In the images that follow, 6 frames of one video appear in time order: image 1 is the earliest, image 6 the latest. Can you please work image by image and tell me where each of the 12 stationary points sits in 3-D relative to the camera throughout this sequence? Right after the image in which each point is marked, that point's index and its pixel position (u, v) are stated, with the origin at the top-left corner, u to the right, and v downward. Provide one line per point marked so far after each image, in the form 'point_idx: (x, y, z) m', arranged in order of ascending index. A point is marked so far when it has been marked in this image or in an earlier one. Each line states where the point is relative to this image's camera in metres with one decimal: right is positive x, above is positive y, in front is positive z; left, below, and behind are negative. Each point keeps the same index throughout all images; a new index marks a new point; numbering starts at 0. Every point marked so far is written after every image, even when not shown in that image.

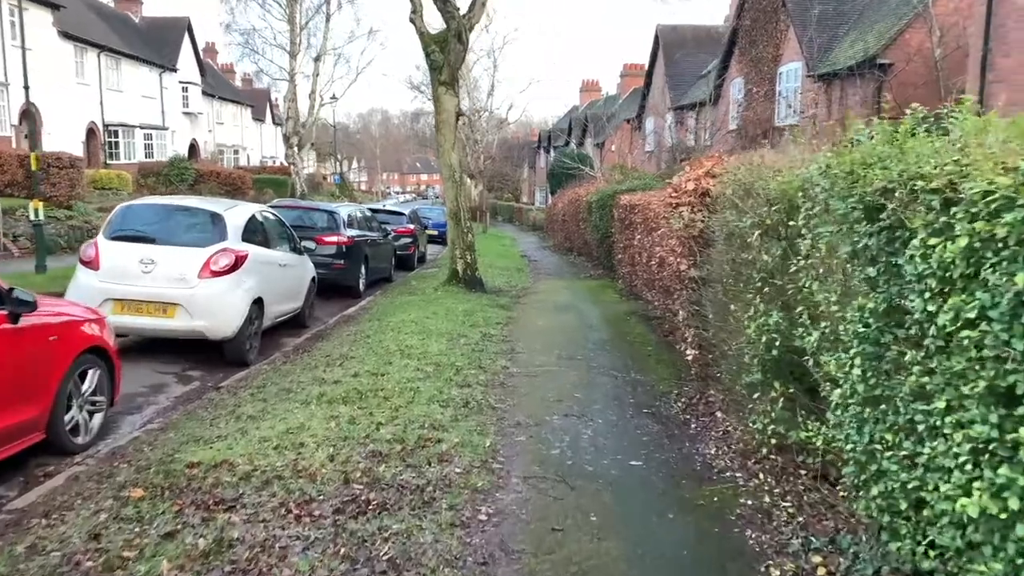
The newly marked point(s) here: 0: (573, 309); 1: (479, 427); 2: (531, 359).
0: (+1.0, -0.3, +12.4) m
1: (-0.2, -1.0, +5.7) m
2: (+0.2, -0.7, +8.3) m
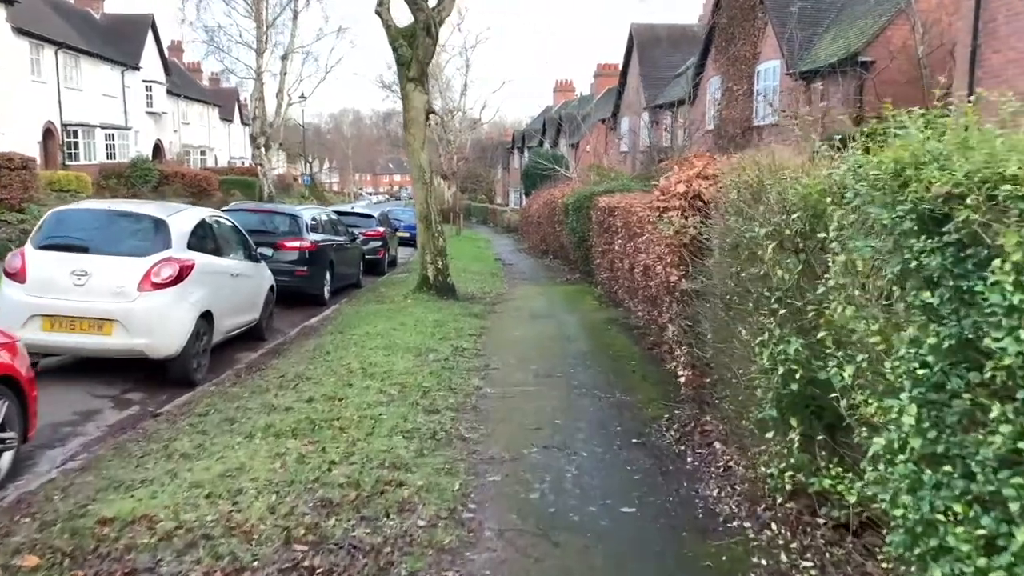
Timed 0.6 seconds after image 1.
0: (+0.6, -0.4, +11.8) m
1: (-0.4, -1.1, +5.0) m
2: (0.0, -0.8, +7.7) m
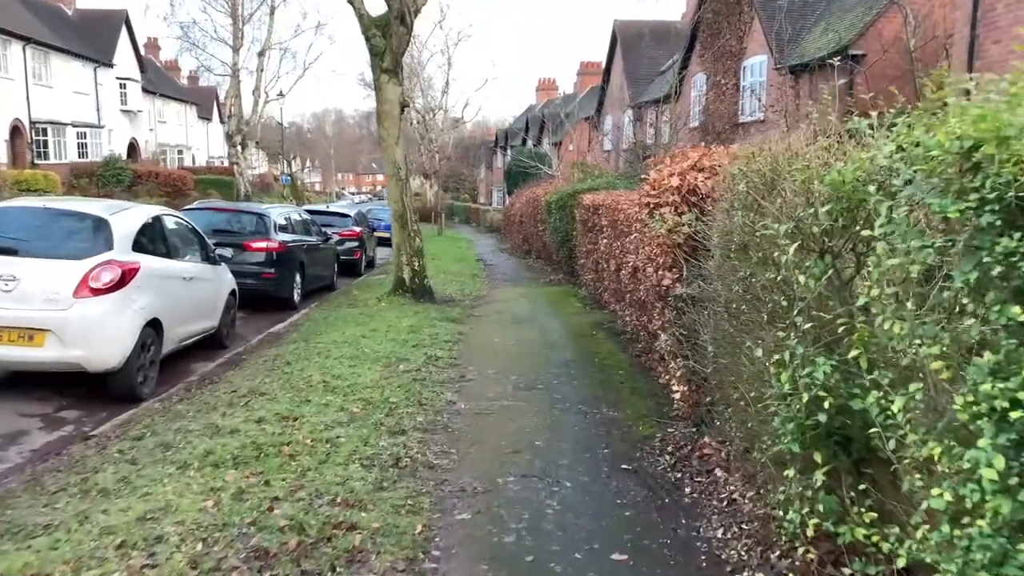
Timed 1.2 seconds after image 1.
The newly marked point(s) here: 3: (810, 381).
0: (+0.3, -0.5, +11.1) m
1: (-0.5, -1.1, +4.3) m
2: (-0.3, -0.9, +7.0) m
3: (+1.1, -0.3, +2.9) m
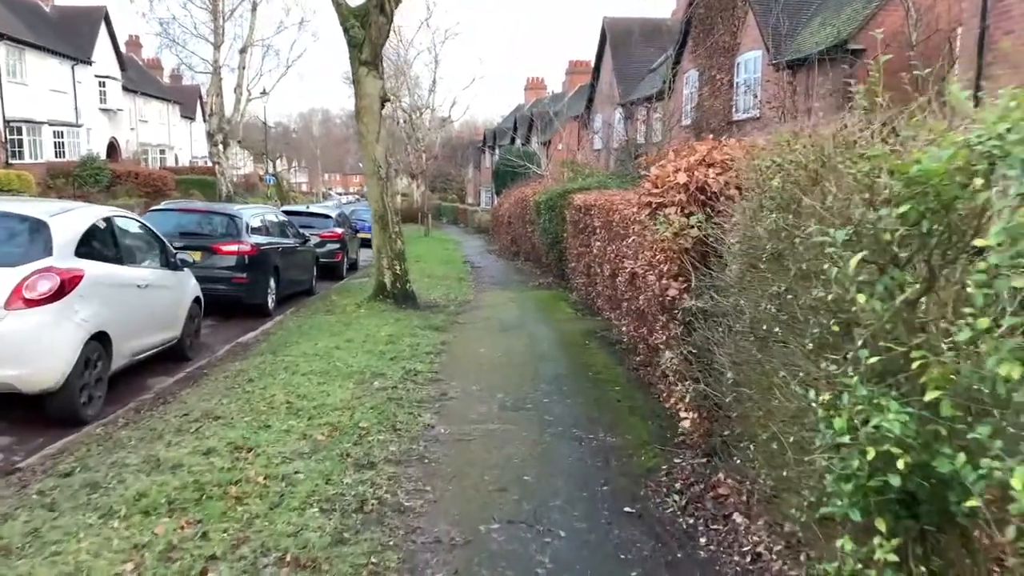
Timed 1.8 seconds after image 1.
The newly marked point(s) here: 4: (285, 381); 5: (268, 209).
0: (+0.1, -0.5, +10.4) m
1: (-0.6, -1.2, +3.6) m
2: (-0.4, -1.0, +6.3) m
3: (+1.0, -0.4, +2.3) m
4: (-1.9, -0.8, +6.9) m
5: (-4.3, +1.4, +14.1) m
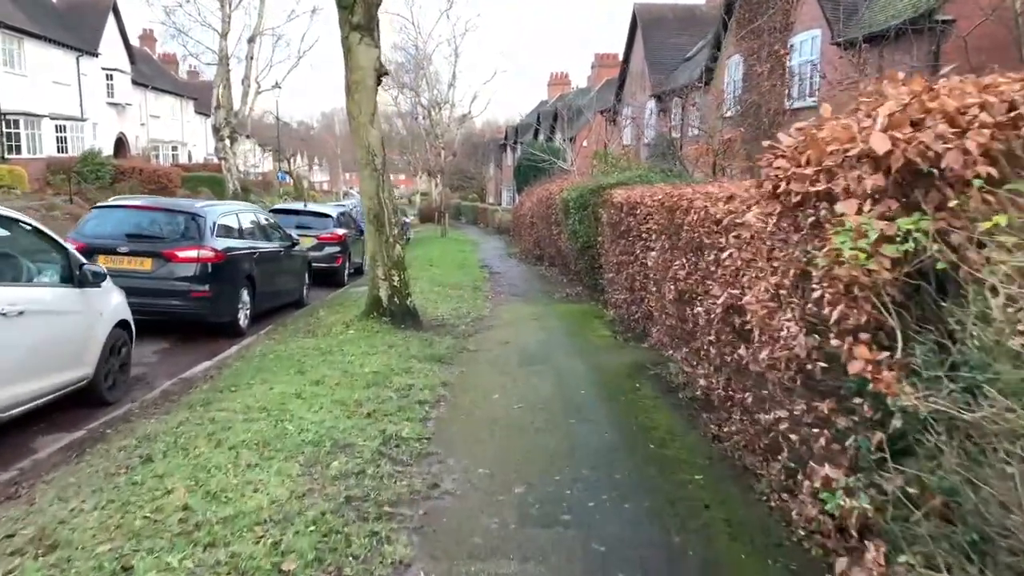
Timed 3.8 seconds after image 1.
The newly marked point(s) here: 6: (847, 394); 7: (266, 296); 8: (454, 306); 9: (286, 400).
0: (+0.4, -0.7, +8.1) m
1: (-0.6, -1.4, +1.3) m
2: (-0.2, -1.2, +4.0) m
3: (+1.1, -0.6, -0.1) m
4: (-1.8, -1.0, +4.6) m
5: (-3.9, +1.2, +11.9) m
6: (+1.1, -0.3, +2.7) m
7: (-3.5, -0.1, +11.5) m
8: (-0.9, -0.3, +12.1) m
9: (-1.7, -0.8, +6.0) m
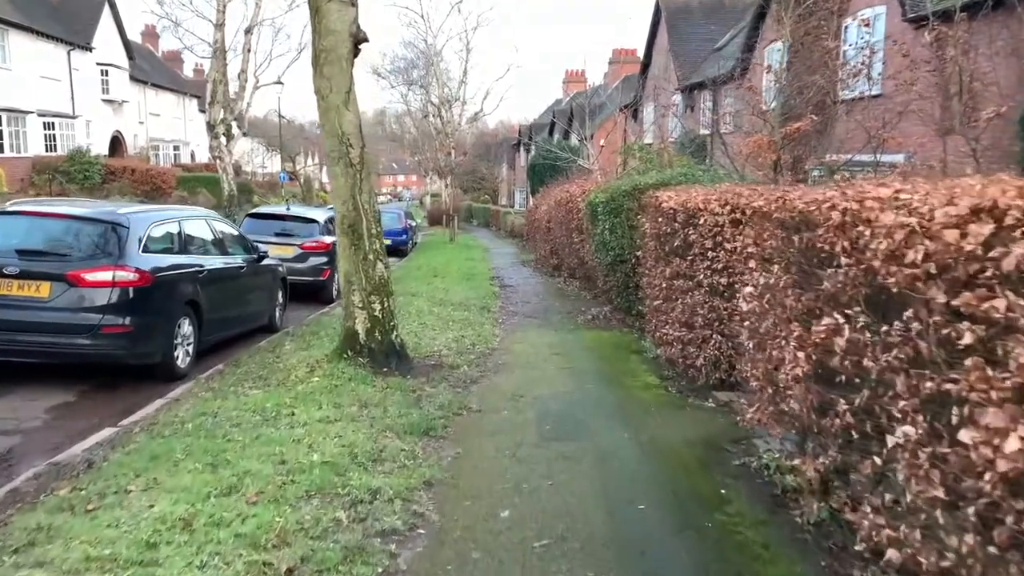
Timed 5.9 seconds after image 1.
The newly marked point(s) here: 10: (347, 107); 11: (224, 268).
0: (+0.5, -1.0, +5.7) m
1: (-0.5, -1.7, -1.1) m
2: (-0.2, -1.5, +1.6) m
3: (+1.1, -0.9, -2.5) m
4: (-1.7, -1.3, +2.2) m
5: (-3.7, +0.9, +9.6) m
6: (+1.2, -0.6, +0.3) m
7: (-3.3, -0.4, +9.2) m
8: (-0.7, -0.6, +9.7) m
9: (-1.6, -1.1, +3.7) m
10: (-1.6, +1.8, +7.8) m
11: (-3.3, +0.2, +9.3) m
